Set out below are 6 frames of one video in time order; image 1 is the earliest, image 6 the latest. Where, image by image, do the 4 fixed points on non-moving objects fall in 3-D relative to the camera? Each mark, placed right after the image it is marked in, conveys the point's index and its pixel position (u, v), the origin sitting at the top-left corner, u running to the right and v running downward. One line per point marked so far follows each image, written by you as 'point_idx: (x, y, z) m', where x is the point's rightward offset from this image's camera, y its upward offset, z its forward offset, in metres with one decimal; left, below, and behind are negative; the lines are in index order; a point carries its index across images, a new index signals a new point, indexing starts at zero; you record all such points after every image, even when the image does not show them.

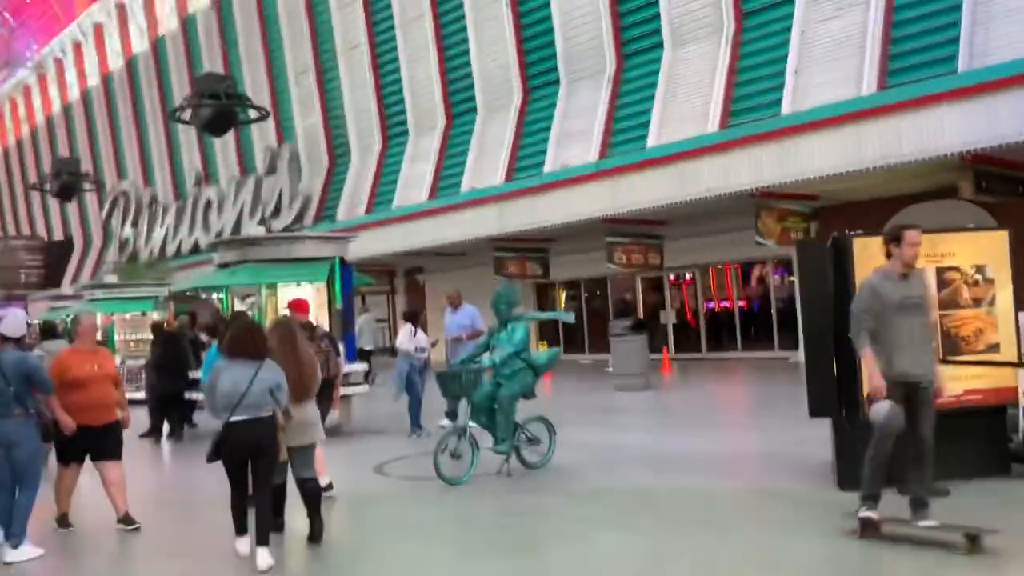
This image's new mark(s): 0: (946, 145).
0: (+6.0, +2.0, +12.5) m
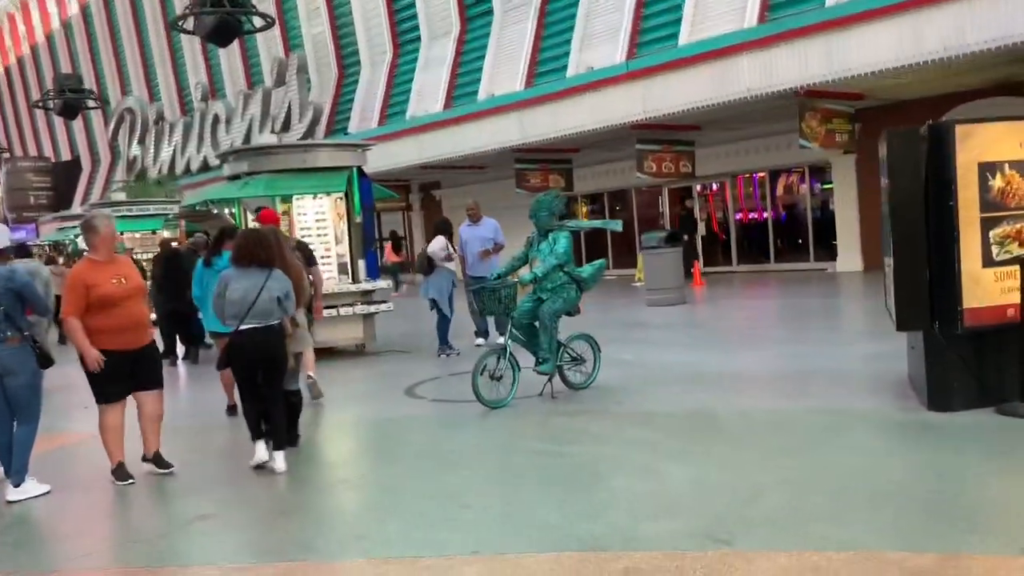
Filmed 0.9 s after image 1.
0: (+6.3, +3.2, +11.4) m
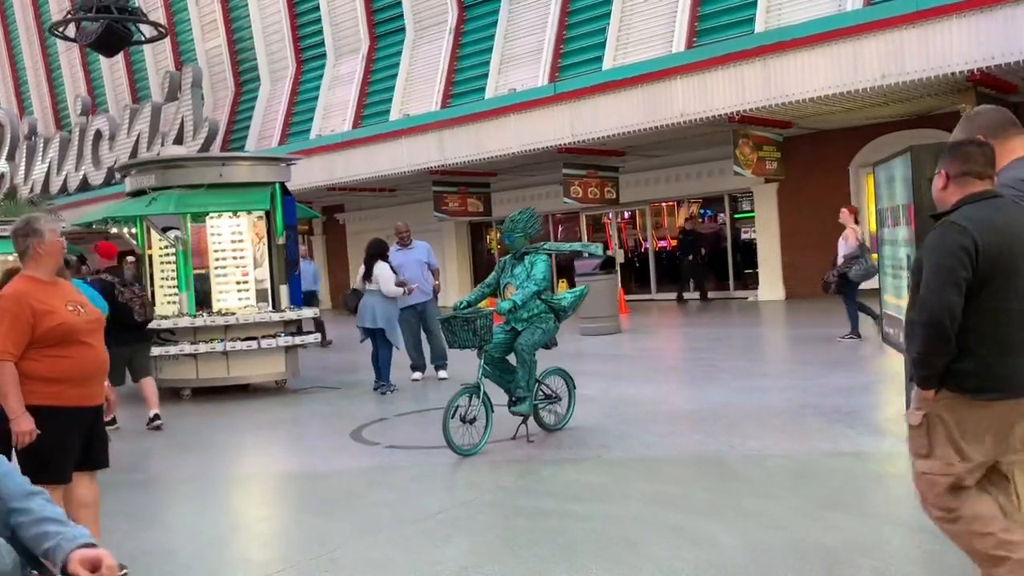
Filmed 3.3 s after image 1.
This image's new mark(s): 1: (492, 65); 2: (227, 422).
0: (+5.6, +2.8, +11.4) m
1: (-0.4, +4.6, +18.8) m
2: (-2.7, -1.3, +8.8) m
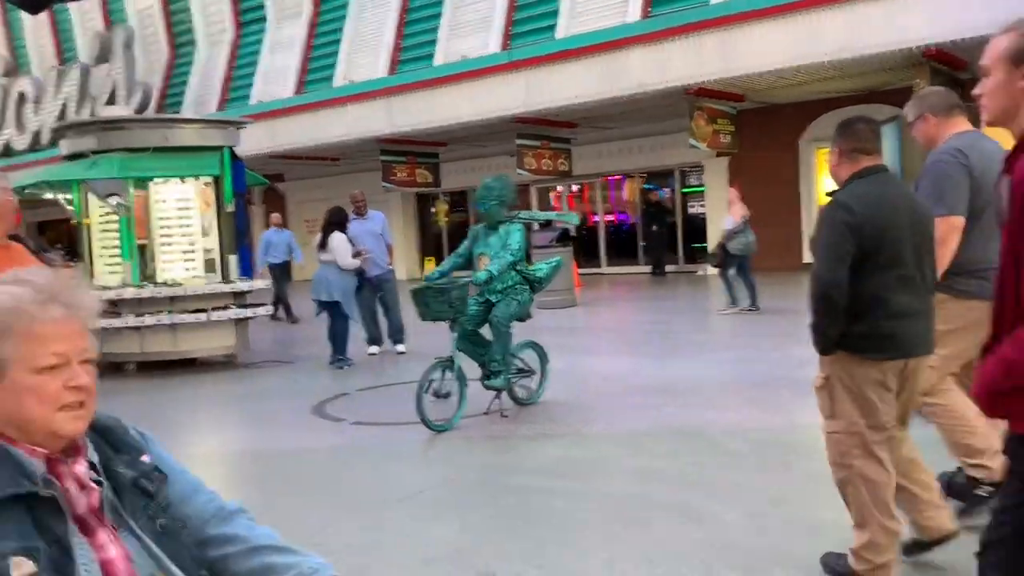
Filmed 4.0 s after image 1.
0: (+5.0, +3.2, +11.4) m
1: (-1.4, +5.2, +18.4) m
2: (-3.1, -1.0, +8.4) m
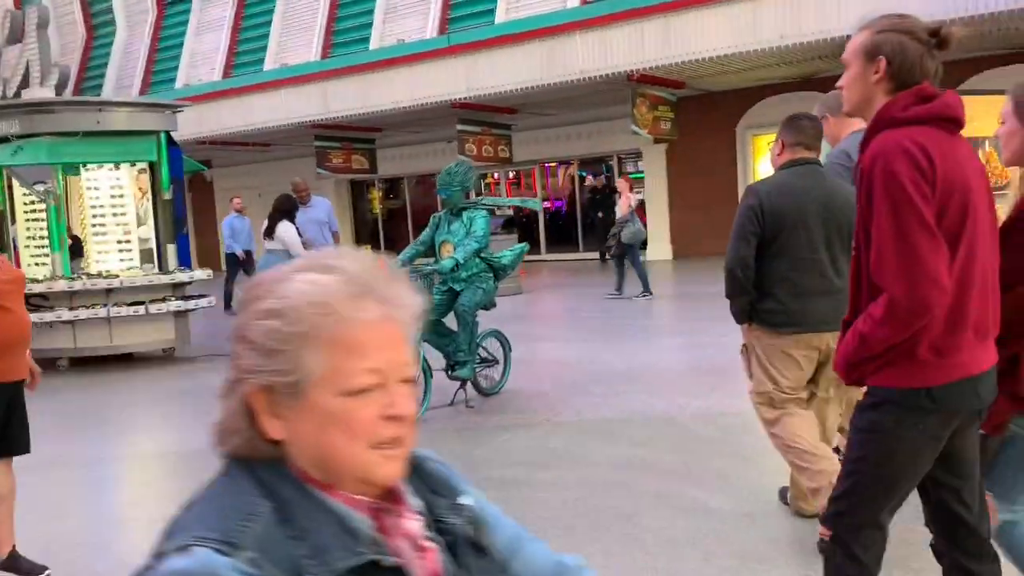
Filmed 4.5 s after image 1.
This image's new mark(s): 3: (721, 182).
0: (+4.3, +3.4, +11.6) m
1: (-2.7, +5.4, +18.0) m
2: (-3.5, -0.9, +8.0) m
3: (+3.9, +1.9, +16.7) m
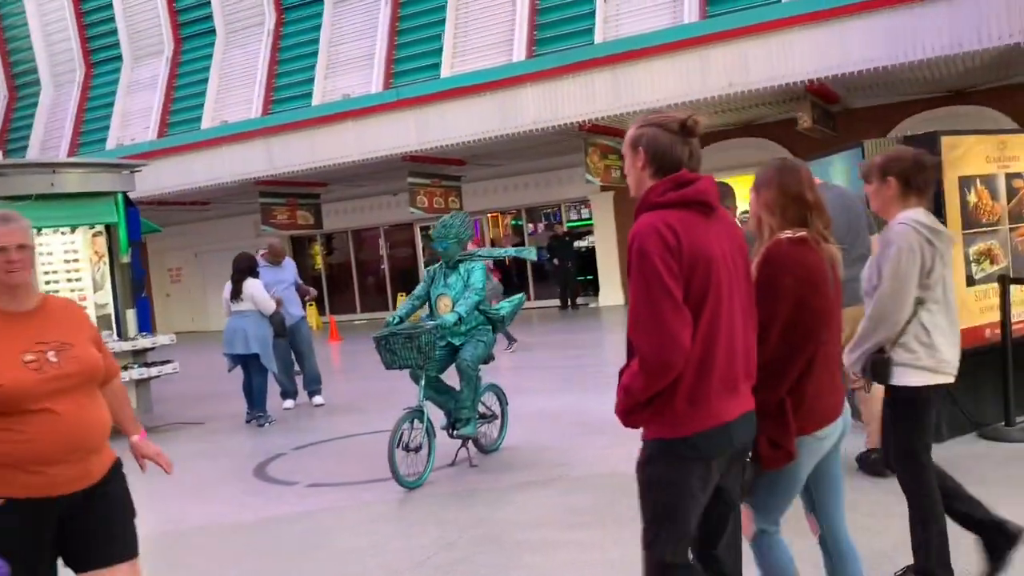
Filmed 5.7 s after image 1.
0: (+3.8, +2.8, +12.0) m
1: (-3.8, +4.3, +17.9) m
2: (-3.5, -1.5, +7.5) m
3: (+3.0, +1.1, +16.9) m
